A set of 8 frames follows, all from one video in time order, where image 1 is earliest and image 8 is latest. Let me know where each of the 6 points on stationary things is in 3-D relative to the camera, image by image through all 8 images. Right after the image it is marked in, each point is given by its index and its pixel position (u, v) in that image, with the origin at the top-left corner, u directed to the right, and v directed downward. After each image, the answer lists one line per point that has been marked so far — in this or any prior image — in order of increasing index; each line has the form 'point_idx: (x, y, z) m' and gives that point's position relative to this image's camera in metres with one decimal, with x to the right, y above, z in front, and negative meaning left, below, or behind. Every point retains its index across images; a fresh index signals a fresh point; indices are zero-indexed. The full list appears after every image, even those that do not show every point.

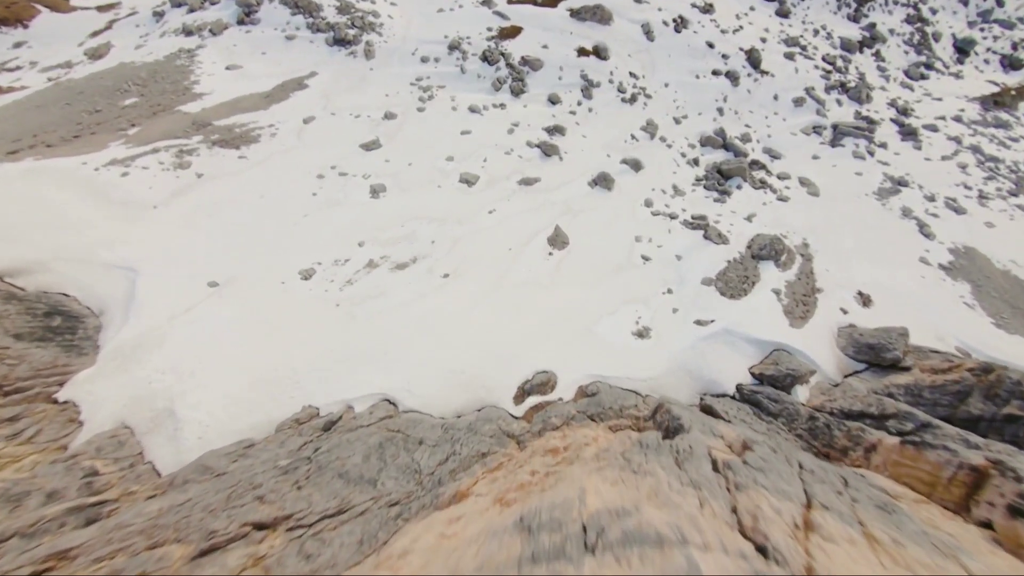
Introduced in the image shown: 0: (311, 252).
0: (-6.3, +1.1, +12.9) m
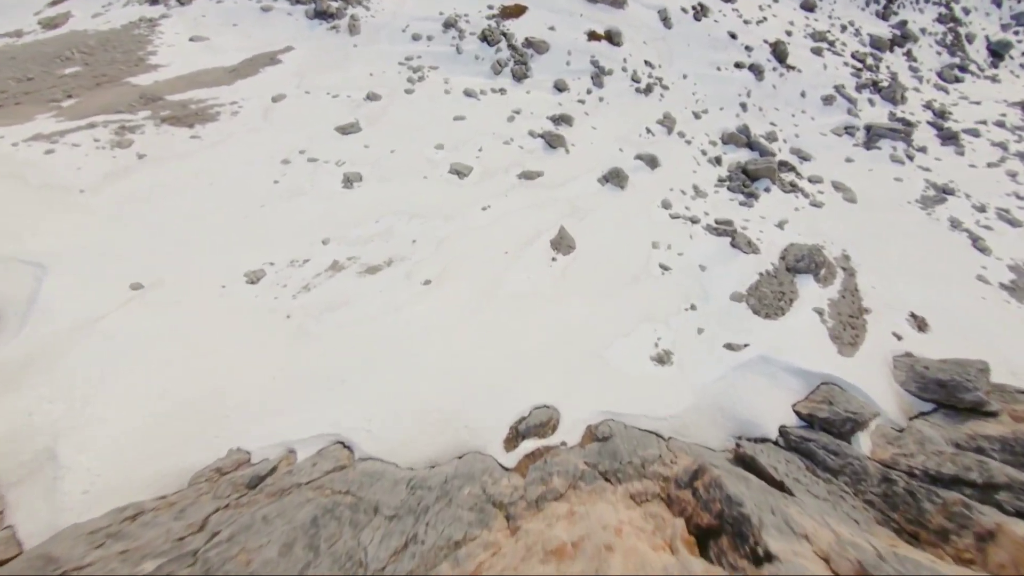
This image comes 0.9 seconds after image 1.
0: (-6.4, +1.0, +10.7) m
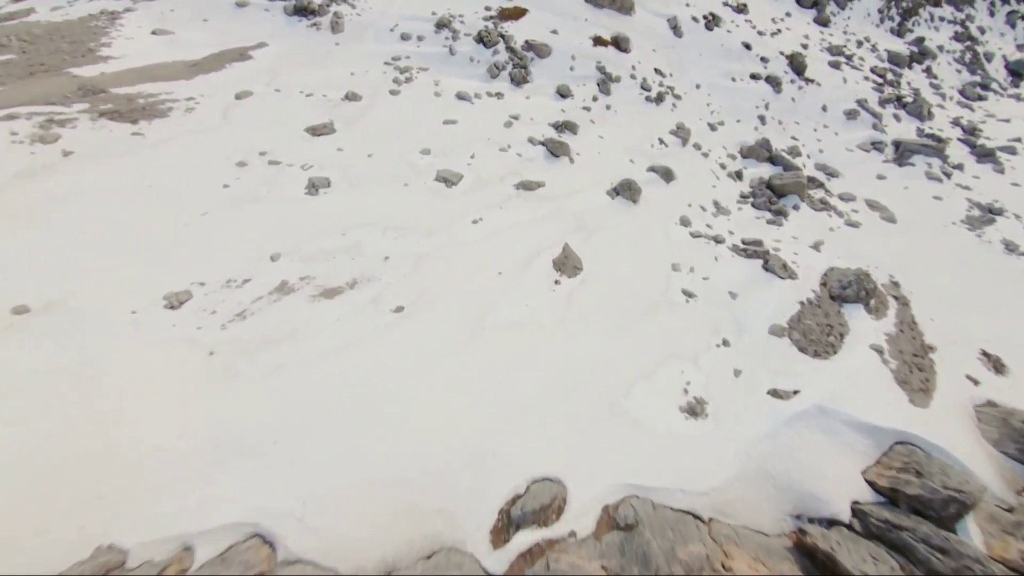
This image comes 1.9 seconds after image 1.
0: (-6.5, +0.4, +8.6) m
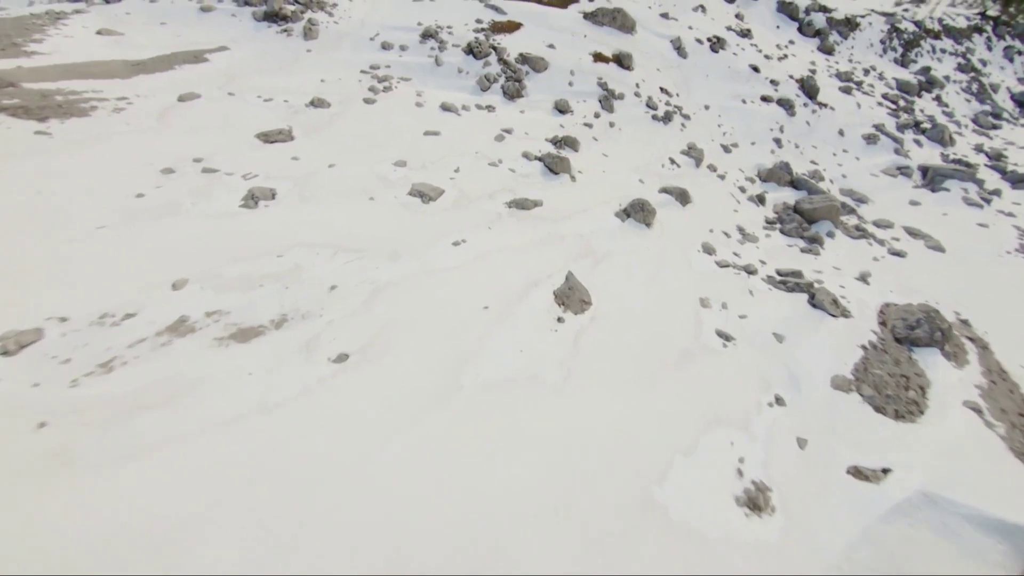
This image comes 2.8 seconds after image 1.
0: (-6.7, -0.1, +6.2) m
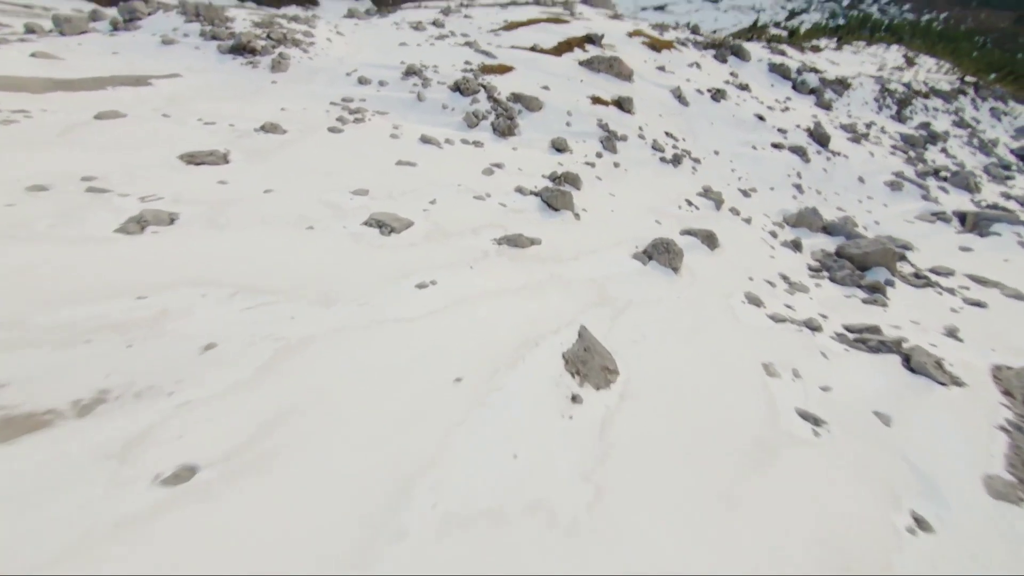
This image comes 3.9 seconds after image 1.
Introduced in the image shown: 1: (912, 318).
0: (-6.8, -0.6, +3.6) m
1: (+8.9, -0.6, +9.2) m
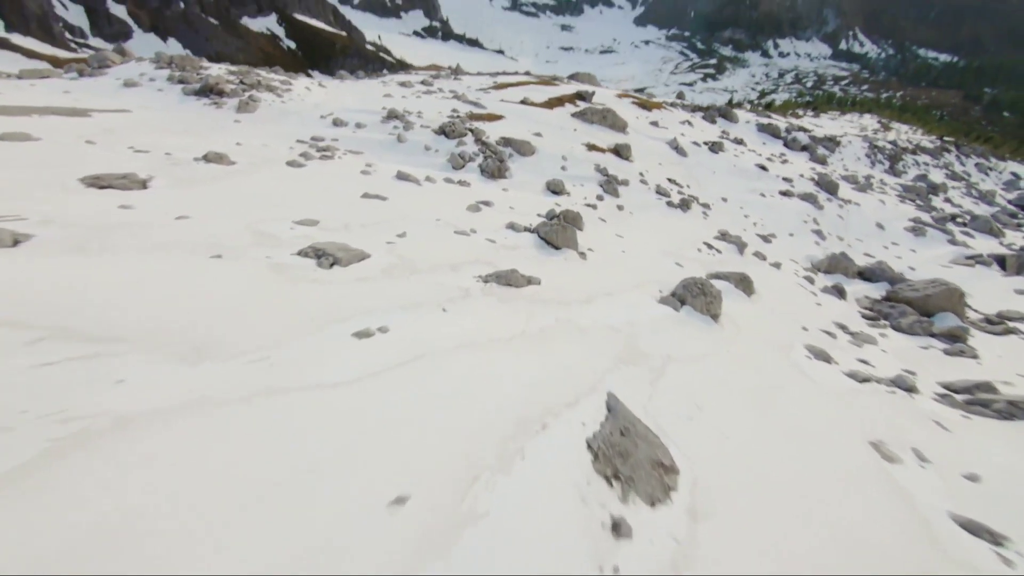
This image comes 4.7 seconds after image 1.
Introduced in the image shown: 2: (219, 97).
0: (-6.9, -0.8, +1.4) m
1: (+8.8, -1.4, +7.1) m
2: (-8.3, +5.4, +11.7) m
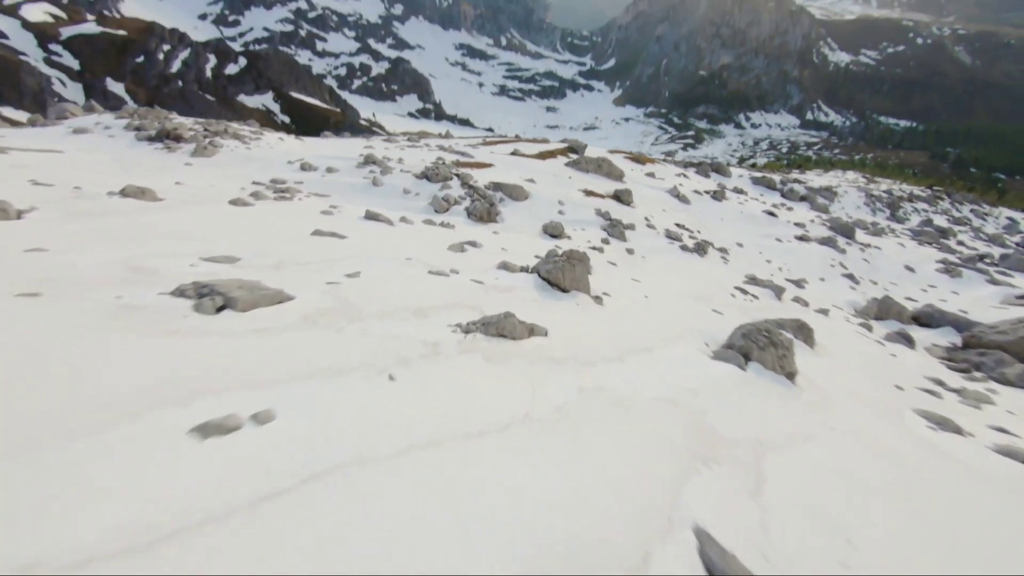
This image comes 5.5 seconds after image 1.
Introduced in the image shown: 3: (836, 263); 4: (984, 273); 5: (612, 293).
0: (-6.9, -0.8, -0.6) m
1: (+8.8, -1.9, +5.2) m
2: (-8.6, +3.7, +10.5) m
3: (+10.3, +0.9, +13.1) m
4: (+16.3, +0.5, +14.2) m
5: (+1.6, -0.1, +6.7) m
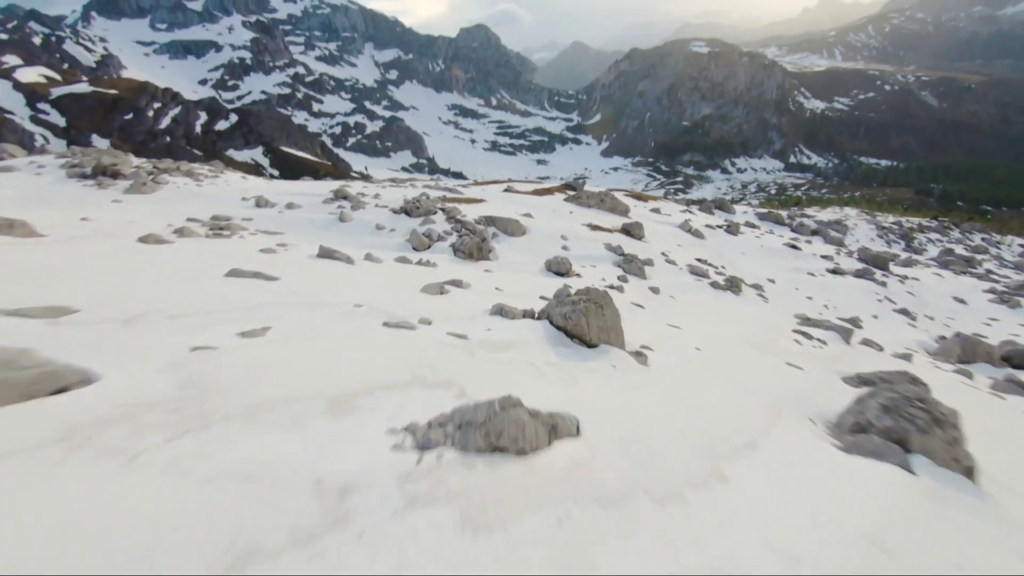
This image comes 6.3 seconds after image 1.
0: (-6.8, -0.8, -2.6) m
1: (+8.8, -2.0, +3.2) m
2: (-8.8, +2.3, +9.0) m
3: (+10.2, -0.2, +11.4) m
4: (+16.2, -0.5, +12.5) m
5: (+1.6, -0.7, +4.9) m
